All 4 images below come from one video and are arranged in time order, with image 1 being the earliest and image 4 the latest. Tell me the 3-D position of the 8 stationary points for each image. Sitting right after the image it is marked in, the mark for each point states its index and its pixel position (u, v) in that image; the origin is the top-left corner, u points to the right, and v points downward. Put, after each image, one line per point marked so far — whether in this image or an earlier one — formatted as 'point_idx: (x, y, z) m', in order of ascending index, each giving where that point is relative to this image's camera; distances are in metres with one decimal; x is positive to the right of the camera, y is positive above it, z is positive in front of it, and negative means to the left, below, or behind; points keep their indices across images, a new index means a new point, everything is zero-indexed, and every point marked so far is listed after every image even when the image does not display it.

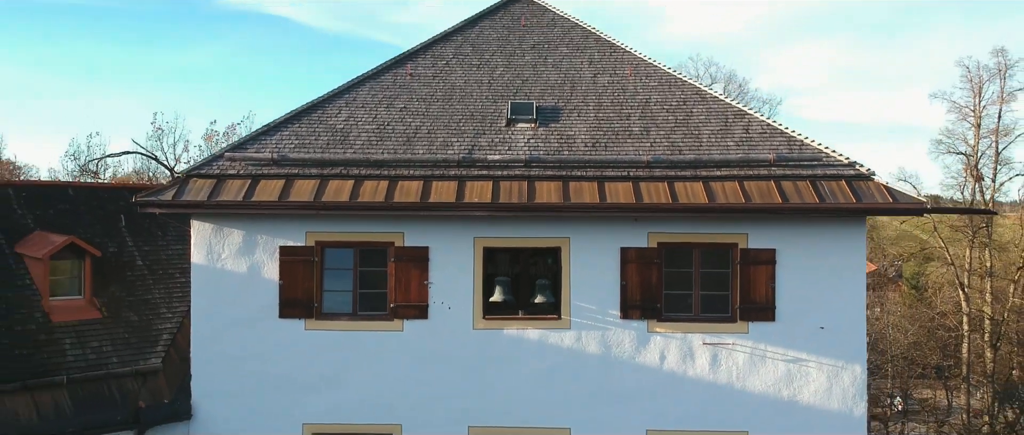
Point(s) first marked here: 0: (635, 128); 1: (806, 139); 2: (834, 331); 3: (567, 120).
0: (+1.3, +0.9, +9.9) m
1: (+3.0, +0.8, +9.6) m
2: (+3.1, -1.1, +9.2) m
3: (+0.6, +1.0, +10.1) m
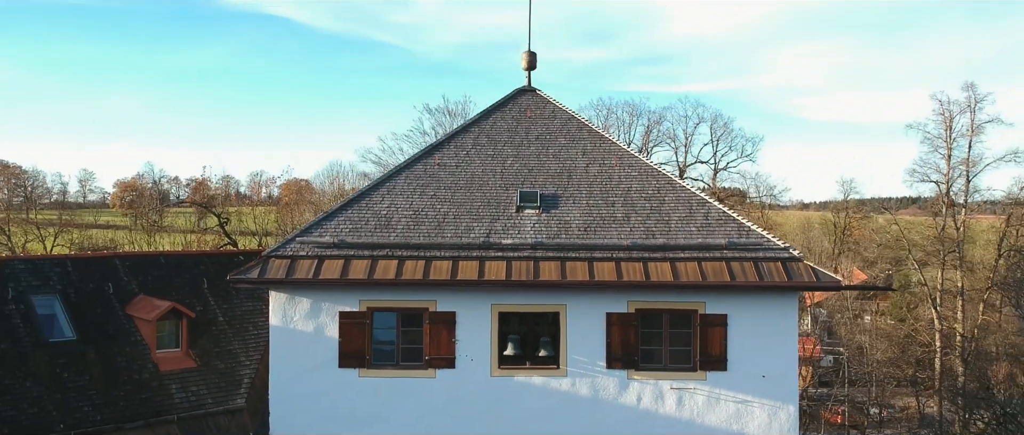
0: (+1.4, 0.0, +12.5) m
1: (+3.1, -0.1, +12.1) m
2: (+3.2, -2.0, +11.8) m
3: (+0.7, +0.2, +12.7) m
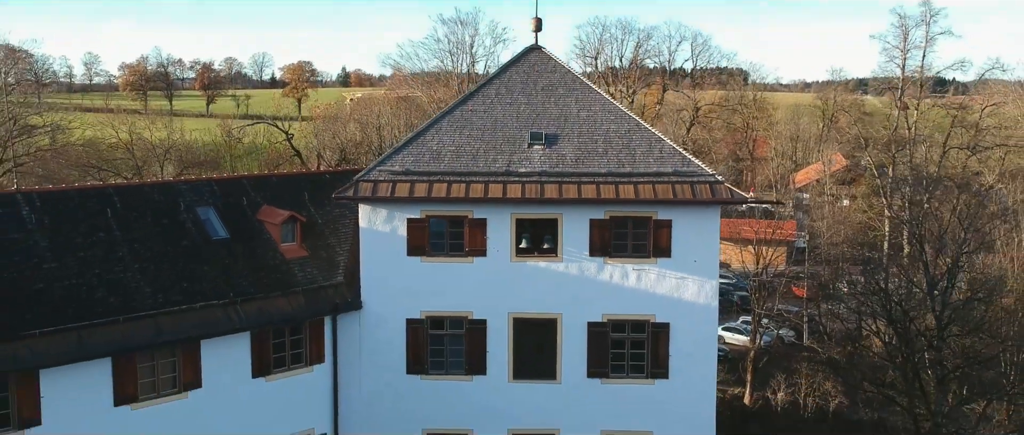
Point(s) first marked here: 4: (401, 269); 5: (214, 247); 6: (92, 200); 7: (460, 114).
0: (+1.6, +1.3, +17.8) m
1: (+3.3, +1.1, +17.5) m
2: (+3.5, -0.8, +17.3) m
3: (+1.0, +1.4, +18.0) m
4: (-2.1, -1.0, +17.6) m
5: (-5.4, -0.5, +17.0) m
6: (-7.4, +0.3, +16.6) m
7: (-1.0, +2.1, +18.7) m
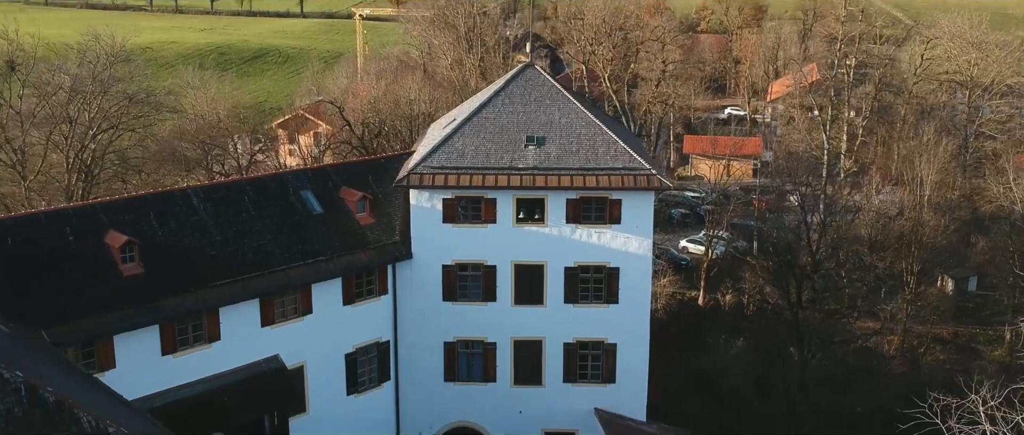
0: (+1.7, +1.9, +25.9) m
1: (+3.4, +1.6, +25.6) m
2: (+3.5, -0.3, +25.7) m
3: (+1.0, +2.0, +26.1) m
4: (-2.0, -0.4, +26.0) m
5: (-5.3, 0.0, +25.3) m
6: (-7.3, +0.7, +24.8) m
7: (-1.0, +2.8, +26.7) m
